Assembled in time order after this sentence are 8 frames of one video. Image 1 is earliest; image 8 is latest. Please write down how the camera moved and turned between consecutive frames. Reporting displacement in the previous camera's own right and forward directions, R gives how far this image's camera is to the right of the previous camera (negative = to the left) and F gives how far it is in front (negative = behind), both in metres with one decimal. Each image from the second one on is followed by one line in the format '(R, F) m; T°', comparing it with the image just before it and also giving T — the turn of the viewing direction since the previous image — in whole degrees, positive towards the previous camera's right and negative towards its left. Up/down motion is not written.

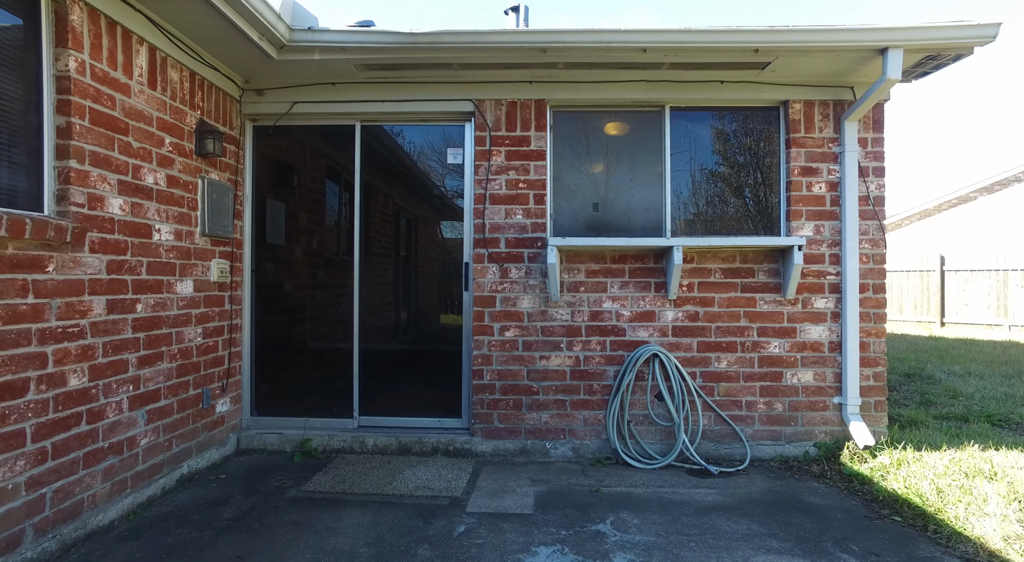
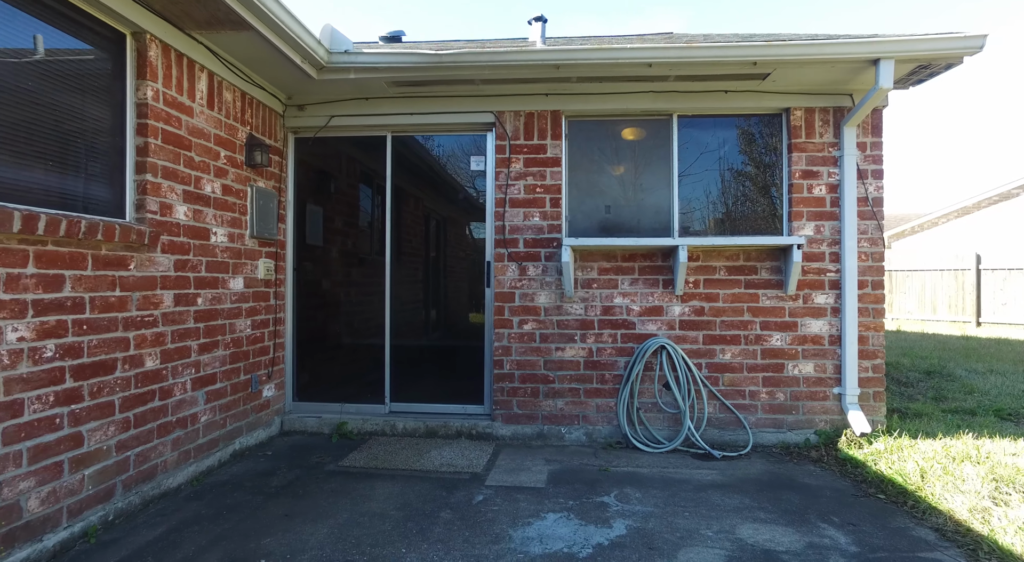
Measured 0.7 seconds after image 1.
(+0.1, -0.3) m; -3°
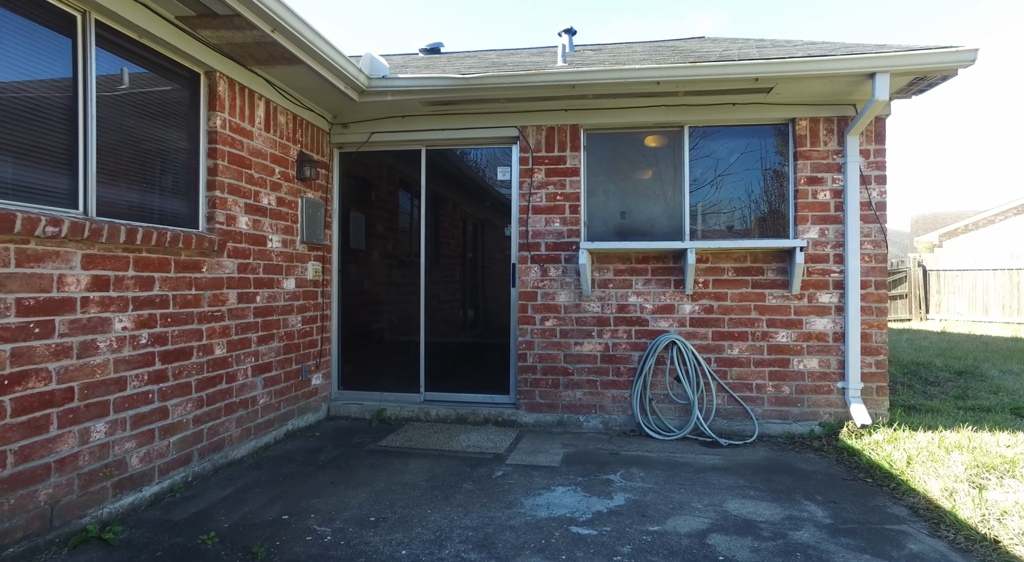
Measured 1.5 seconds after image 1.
(+0.2, -0.4) m; -4°
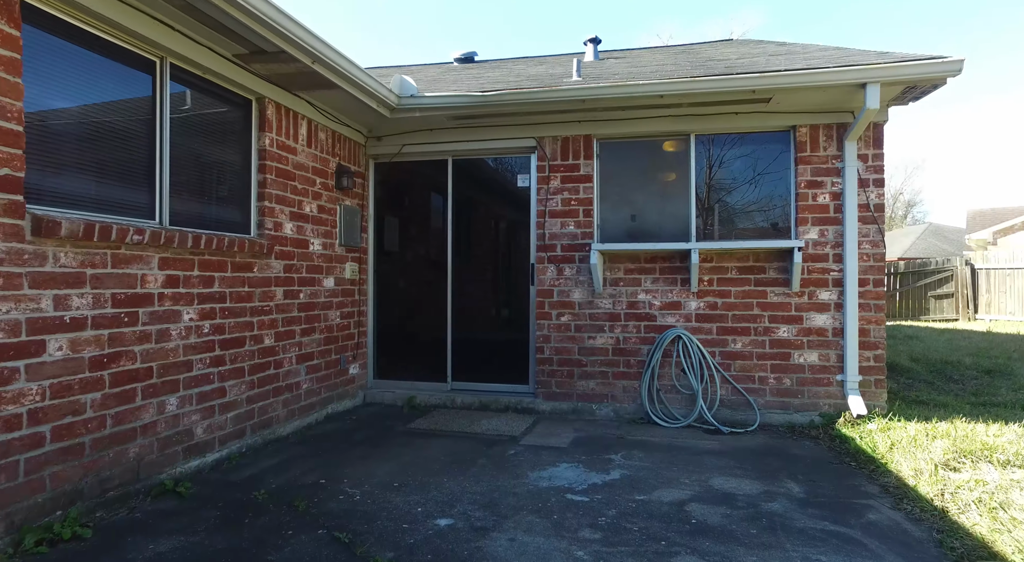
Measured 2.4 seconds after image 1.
(+0.2, -0.4) m; -4°
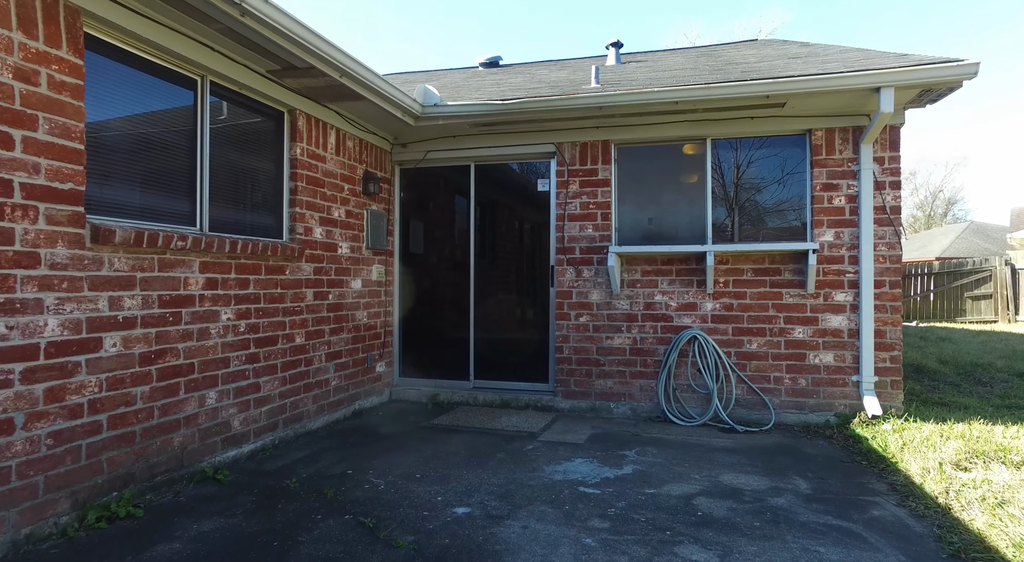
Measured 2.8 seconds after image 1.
(+0.1, -0.2) m; -3°
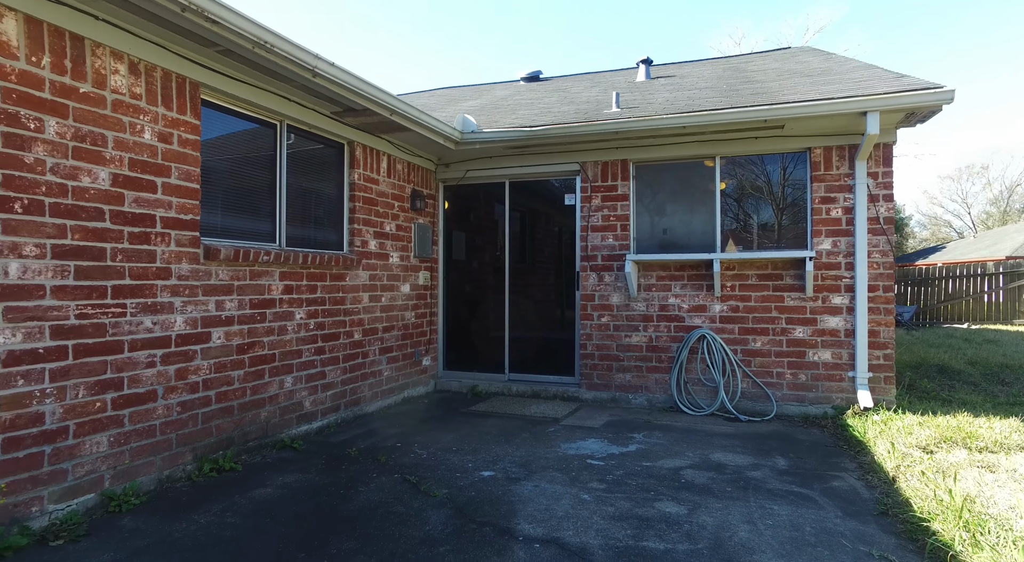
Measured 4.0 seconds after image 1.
(+0.2, -0.7) m; -5°
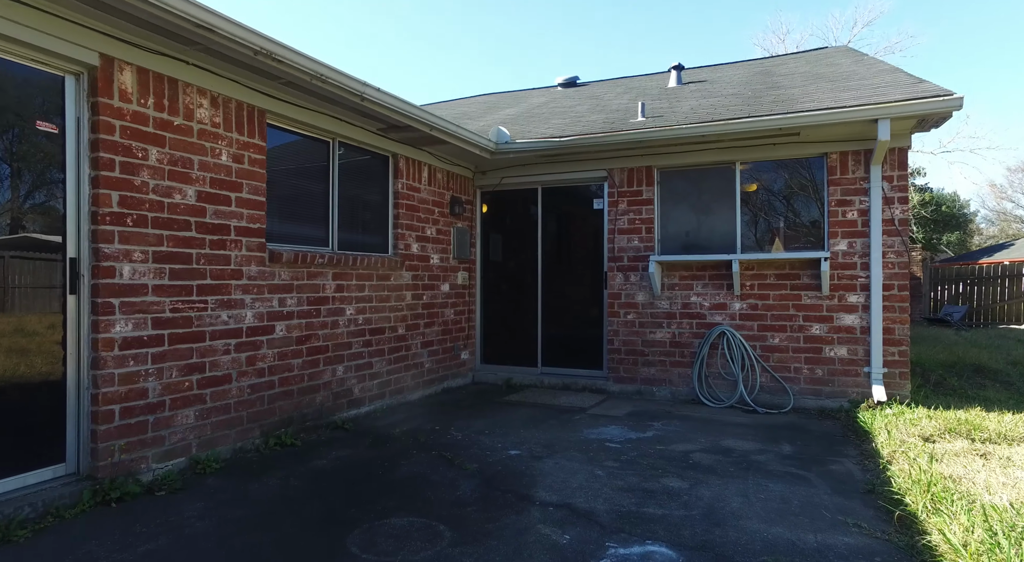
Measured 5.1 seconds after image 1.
(+0.1, -0.4) m; -4°
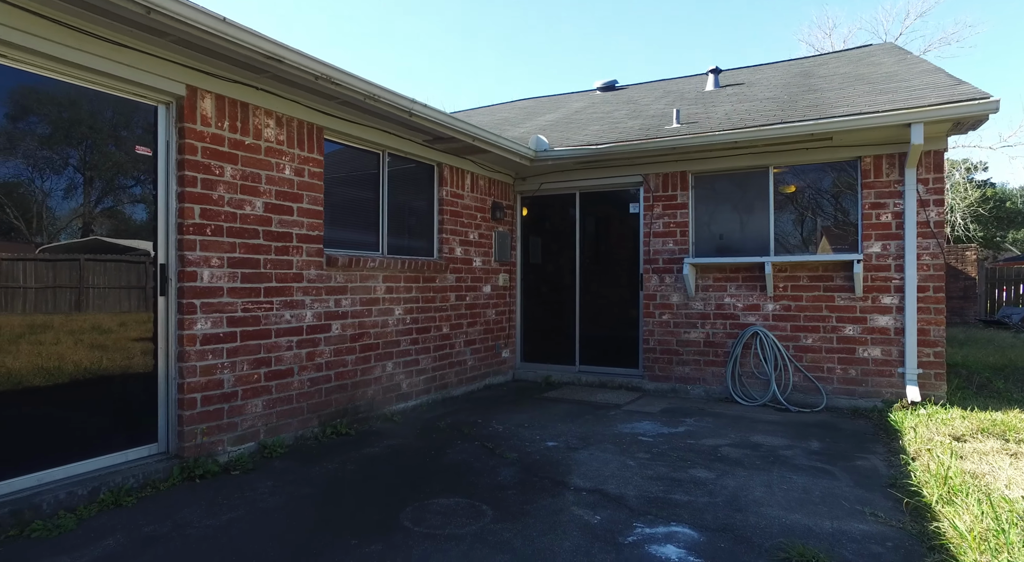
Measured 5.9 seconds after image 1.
(0.0, -0.3) m; -4°
